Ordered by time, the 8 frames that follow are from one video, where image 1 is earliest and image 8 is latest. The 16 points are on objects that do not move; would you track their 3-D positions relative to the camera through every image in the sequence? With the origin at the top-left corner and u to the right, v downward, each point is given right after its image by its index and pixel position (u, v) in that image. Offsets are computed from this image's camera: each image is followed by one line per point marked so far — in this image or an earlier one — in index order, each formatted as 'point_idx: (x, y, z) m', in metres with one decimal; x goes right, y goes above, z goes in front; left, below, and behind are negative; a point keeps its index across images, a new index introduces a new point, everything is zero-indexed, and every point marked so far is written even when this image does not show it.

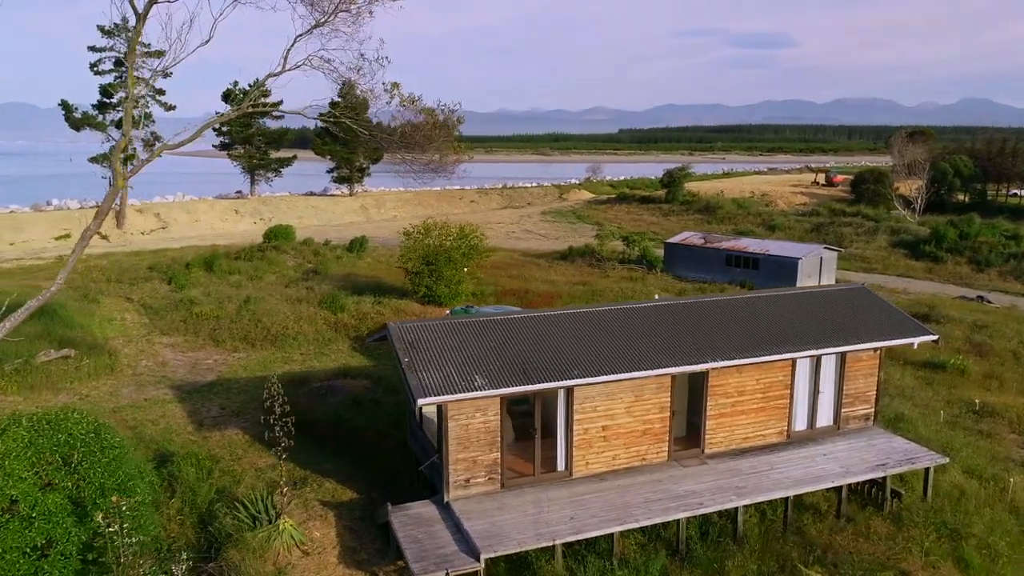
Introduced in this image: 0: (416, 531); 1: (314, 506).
0: (-1.0, -2.6, +10.3) m
1: (-2.3, -2.6, +11.5) m
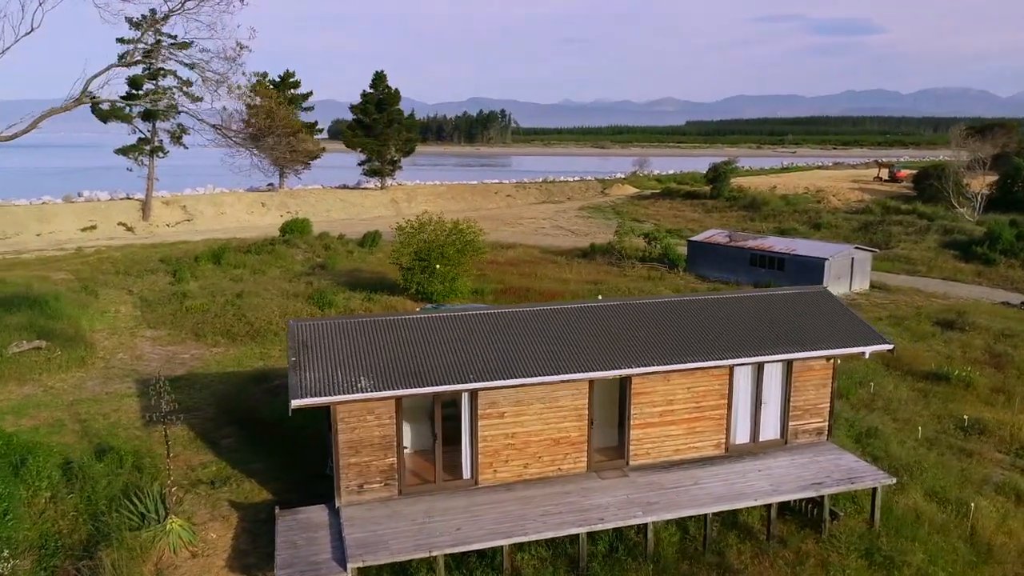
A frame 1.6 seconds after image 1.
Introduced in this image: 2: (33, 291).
0: (-2.3, -2.6, +10.3) m
1: (-3.4, -2.6, +11.6) m
2: (-9.4, 0.0, +19.0) m
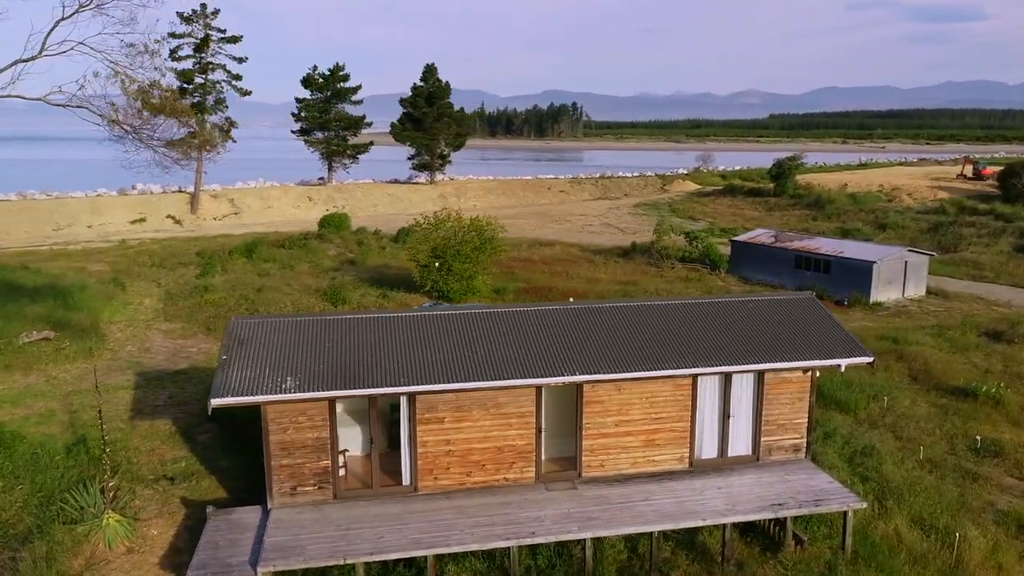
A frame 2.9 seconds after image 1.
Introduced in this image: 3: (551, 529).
0: (-3.1, -2.6, +10.3) m
1: (-4.1, -2.6, +11.8) m
2: (-9.2, +0.1, +19.8) m
3: (+0.4, -2.6, +10.6) m
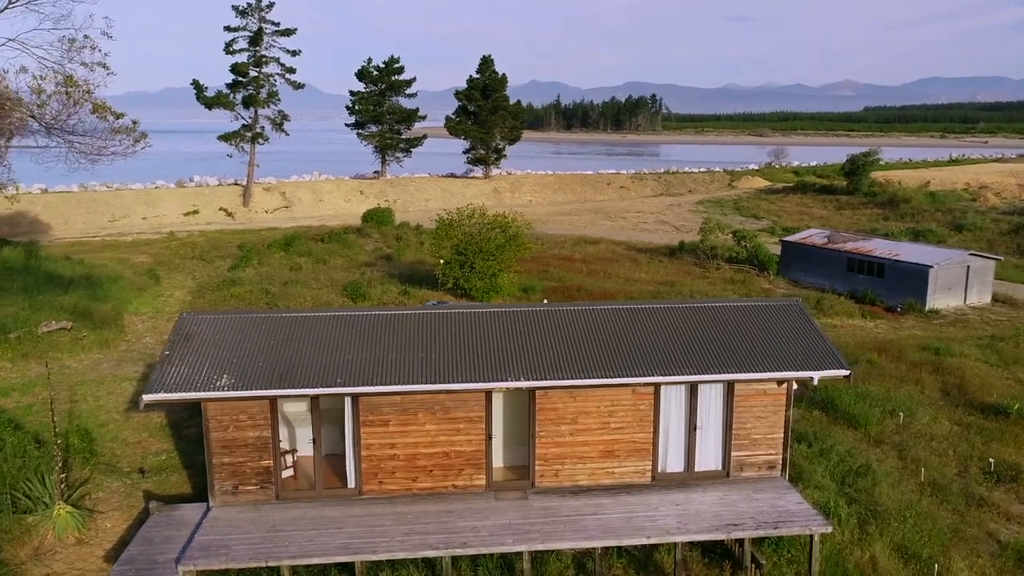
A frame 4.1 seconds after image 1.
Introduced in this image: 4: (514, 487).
0: (-3.8, -2.6, +10.5) m
1: (-4.6, -2.6, +12.0) m
2: (-8.8, +0.3, +20.5) m
3: (-0.3, -2.7, +10.4) m
4: (0.0, -2.3, +11.5) m
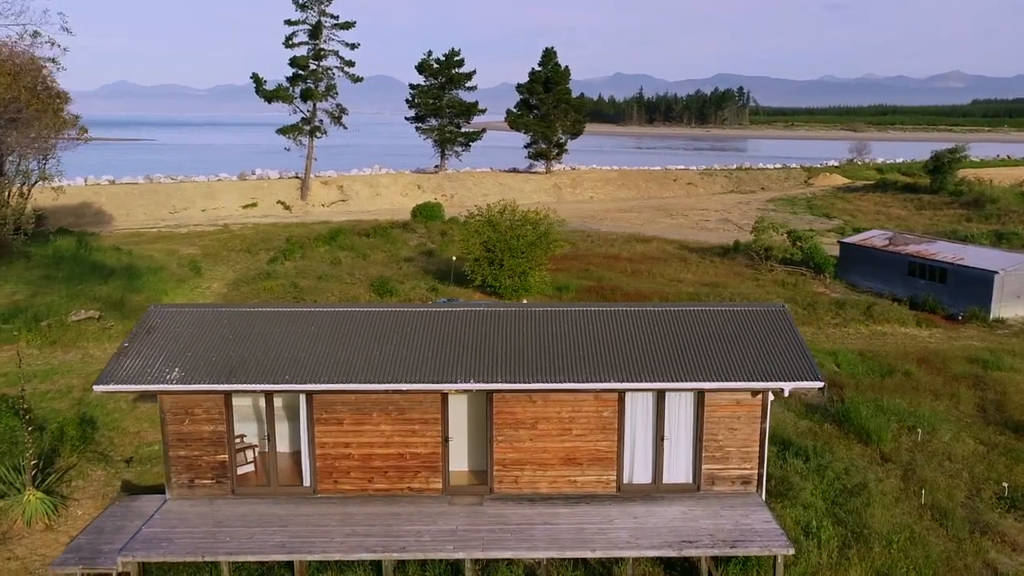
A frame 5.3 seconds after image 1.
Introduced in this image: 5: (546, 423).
0: (-4.4, -2.6, +10.7) m
1: (-5.0, -2.5, +12.3) m
2: (-8.1, +0.5, +21.3) m
3: (-0.9, -2.7, +10.2) m
4: (-0.5, -2.3, +11.2) m
5: (+0.4, -1.5, +11.1) m
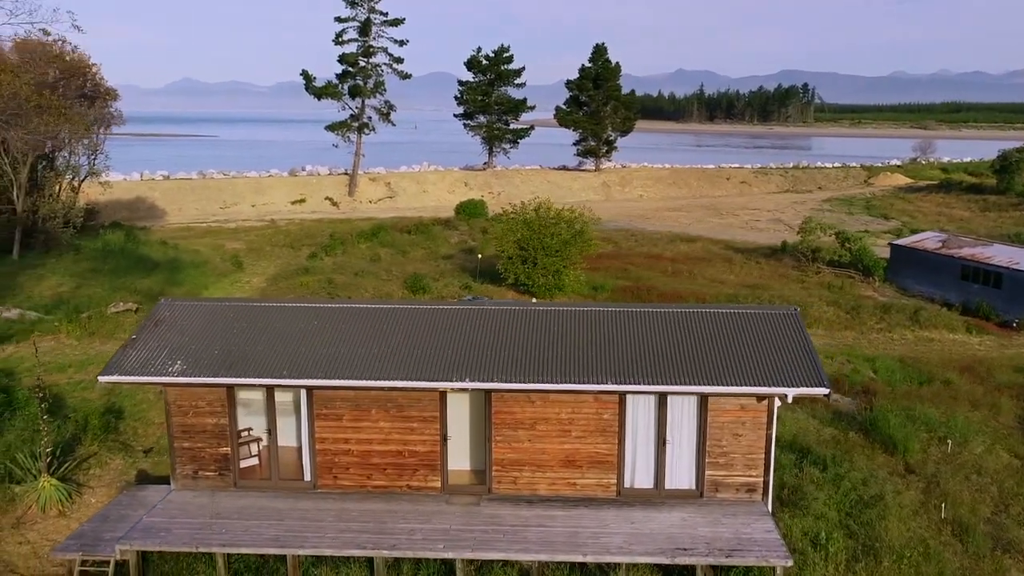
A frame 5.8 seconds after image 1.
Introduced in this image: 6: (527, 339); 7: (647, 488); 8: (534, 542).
0: (-4.4, -2.5, +10.9) m
1: (-5.0, -2.4, +12.6) m
2: (-7.3, +0.7, +21.7) m
3: (-1.0, -2.7, +10.2) m
4: (-0.5, -2.3, +11.2) m
5: (+0.4, -1.5, +11.0) m
6: (+0.2, -0.6, +11.4) m
7: (+1.6, -2.3, +11.1) m
8: (+0.2, -2.7, +10.2) m
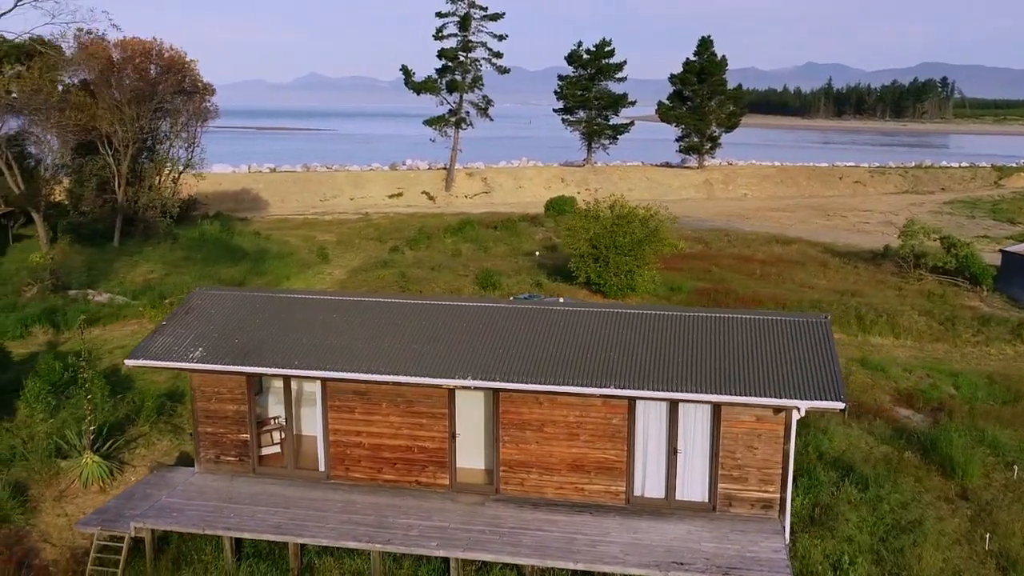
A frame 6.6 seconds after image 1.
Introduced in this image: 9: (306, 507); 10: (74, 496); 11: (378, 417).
0: (-4.3, -2.4, +11.4) m
1: (-4.6, -2.2, +13.2) m
2: (-5.5, +0.9, +22.5) m
3: (-1.1, -2.6, +10.2) m
4: (-0.4, -2.3, +11.1) m
5: (+0.5, -1.5, +10.8) m
6: (+0.4, -0.6, +11.2) m
7: (+1.6, -2.3, +10.8) m
8: (+0.2, -2.7, +10.0) m
9: (-2.3, -2.4, +10.8) m
10: (-5.4, -2.5, +12.1) m
11: (-1.5, -1.5, +11.2) m
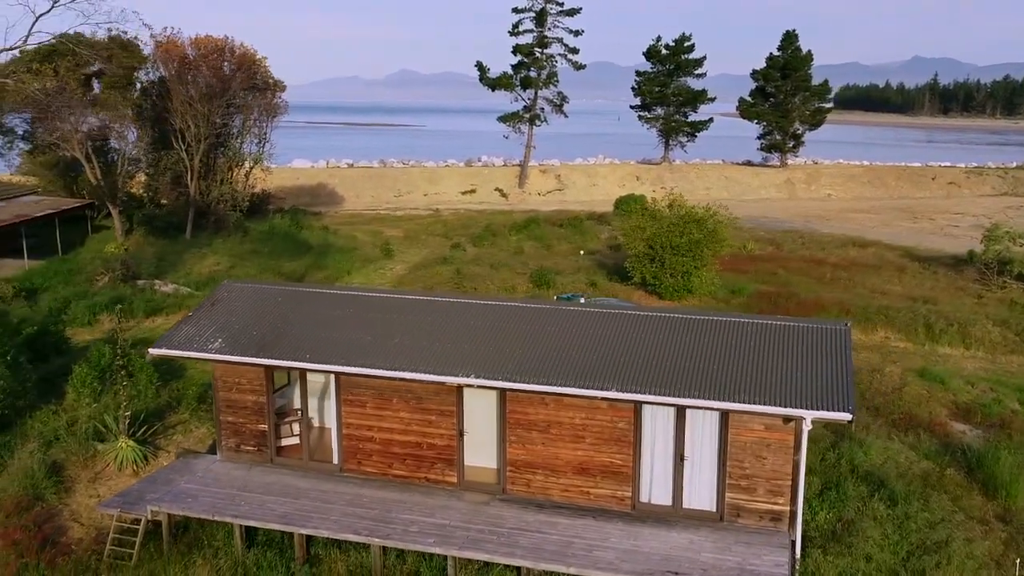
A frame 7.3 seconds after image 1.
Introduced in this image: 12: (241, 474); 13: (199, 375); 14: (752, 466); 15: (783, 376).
0: (-4.2, -2.3, +11.8) m
1: (-4.3, -2.1, +13.6) m
2: (-4.0, +1.1, +22.9) m
3: (-1.1, -2.6, +10.2) m
4: (-0.3, -2.3, +11.1) m
5: (+0.5, -1.5, +10.6) m
6: (+0.5, -0.6, +11.0) m
7: (+1.7, -2.4, +10.5) m
8: (+0.1, -2.7, +9.9) m
9: (-2.2, -2.4, +11.0) m
10: (-5.2, -2.4, +12.6) m
11: (-1.4, -1.4, +11.2) m
12: (-3.2, -2.2, +11.6) m
13: (-5.1, -1.4, +15.9) m
14: (+2.5, -1.8, +10.1) m
15: (+2.8, -0.9, +9.9) m
